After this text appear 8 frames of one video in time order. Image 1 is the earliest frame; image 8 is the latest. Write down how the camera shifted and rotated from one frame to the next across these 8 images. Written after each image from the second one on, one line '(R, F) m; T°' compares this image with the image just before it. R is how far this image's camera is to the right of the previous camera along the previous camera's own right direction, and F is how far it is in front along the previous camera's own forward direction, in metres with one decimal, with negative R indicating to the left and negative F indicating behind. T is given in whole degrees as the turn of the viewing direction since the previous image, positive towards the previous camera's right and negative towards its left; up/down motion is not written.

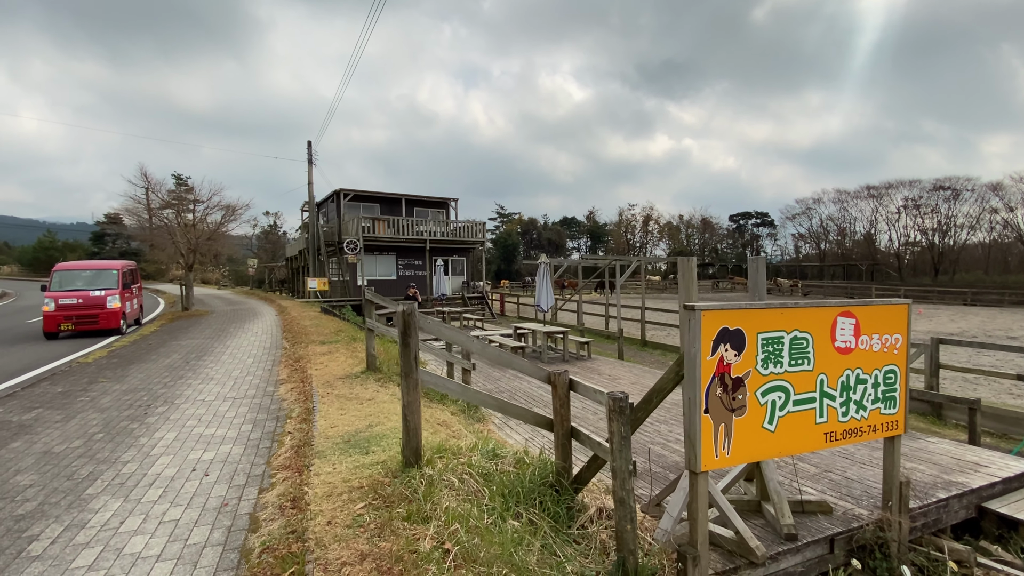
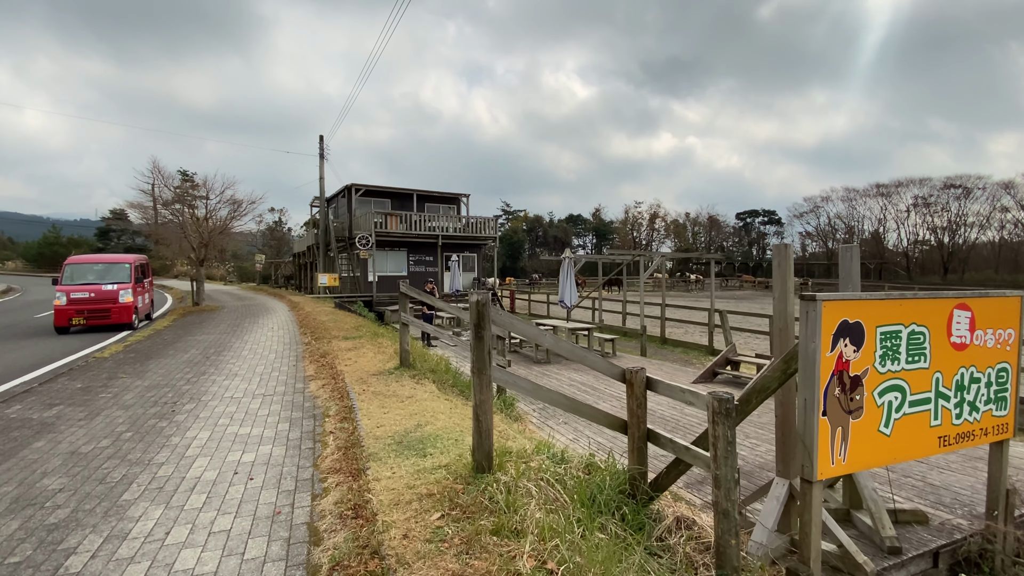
(-0.5, +0.3) m; 0°
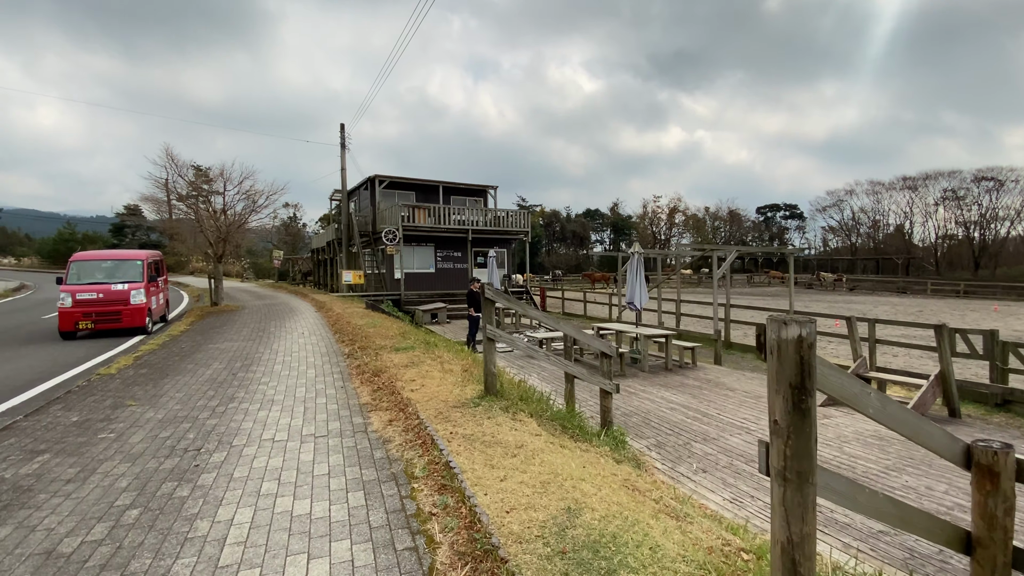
(-1.1, +1.5) m; -1°
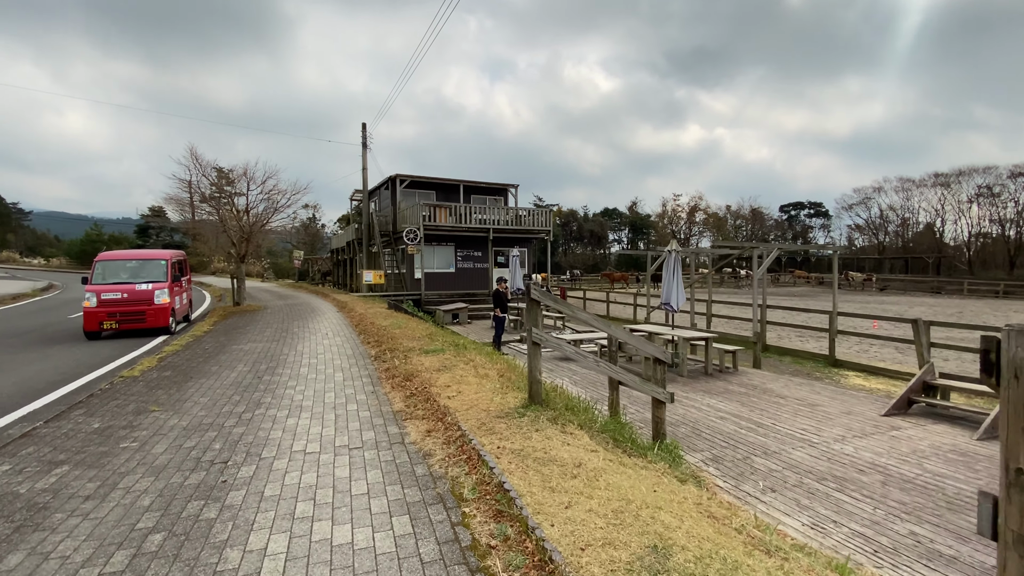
(-0.3, +0.4) m; -2°
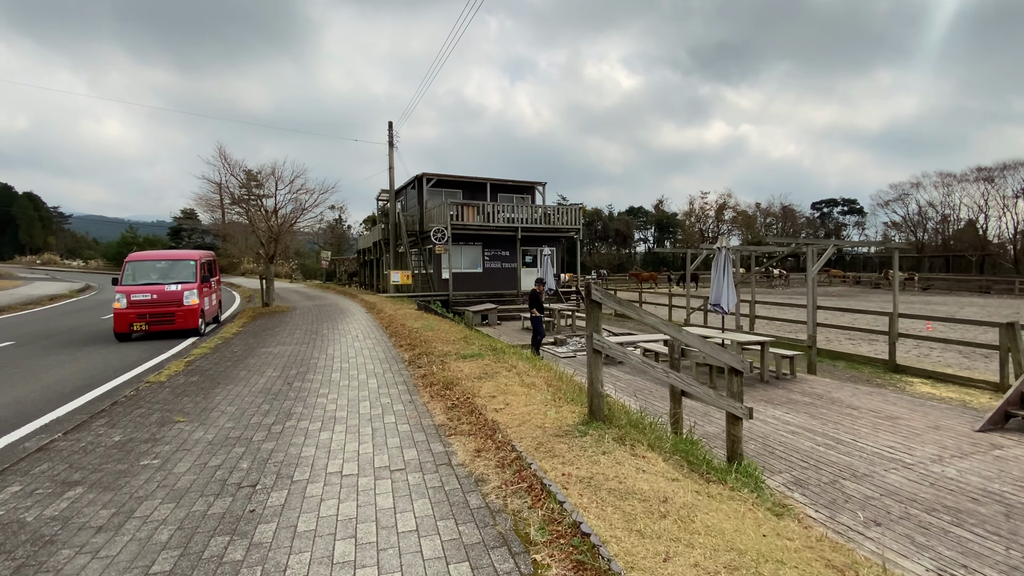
(-0.3, +0.5) m; -3°
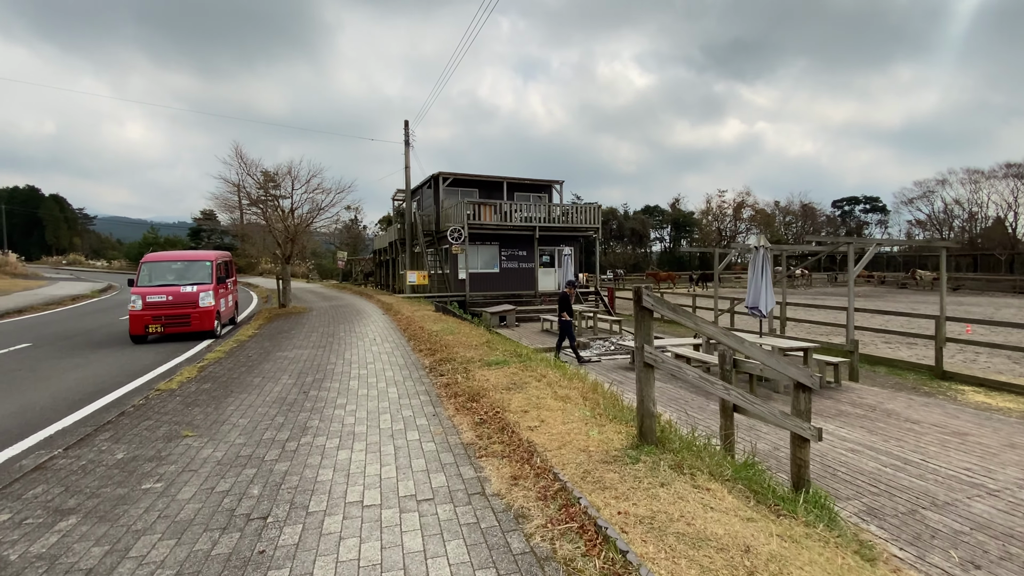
(-0.2, +0.4) m; -2°
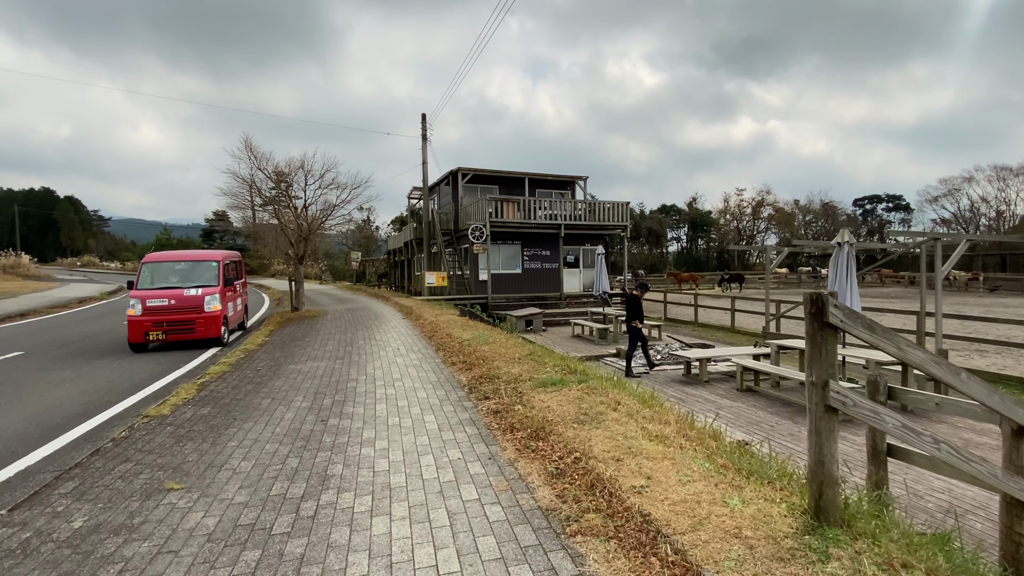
(-0.5, +1.1) m; -1°
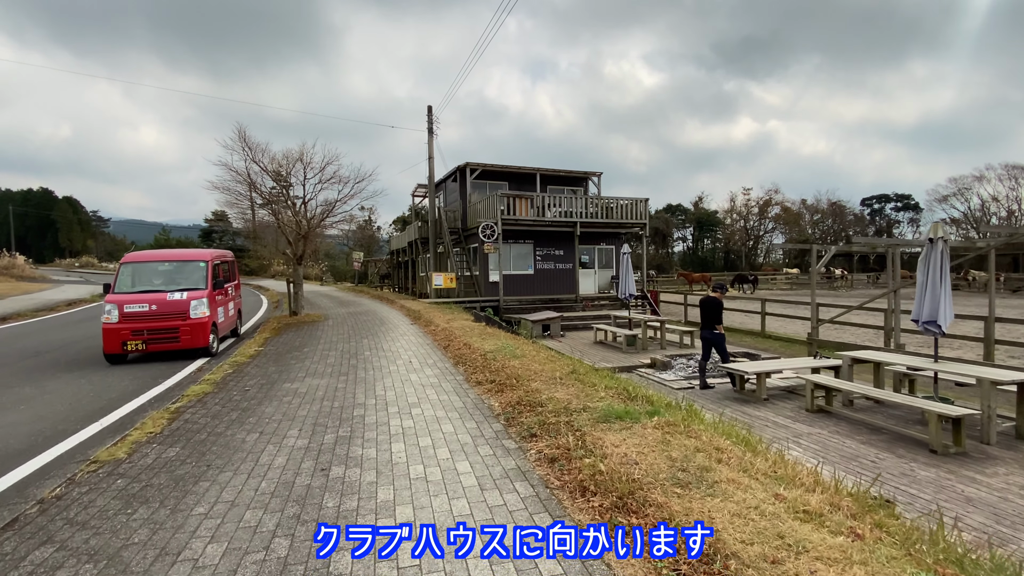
(-0.4, +1.1) m; 0°
